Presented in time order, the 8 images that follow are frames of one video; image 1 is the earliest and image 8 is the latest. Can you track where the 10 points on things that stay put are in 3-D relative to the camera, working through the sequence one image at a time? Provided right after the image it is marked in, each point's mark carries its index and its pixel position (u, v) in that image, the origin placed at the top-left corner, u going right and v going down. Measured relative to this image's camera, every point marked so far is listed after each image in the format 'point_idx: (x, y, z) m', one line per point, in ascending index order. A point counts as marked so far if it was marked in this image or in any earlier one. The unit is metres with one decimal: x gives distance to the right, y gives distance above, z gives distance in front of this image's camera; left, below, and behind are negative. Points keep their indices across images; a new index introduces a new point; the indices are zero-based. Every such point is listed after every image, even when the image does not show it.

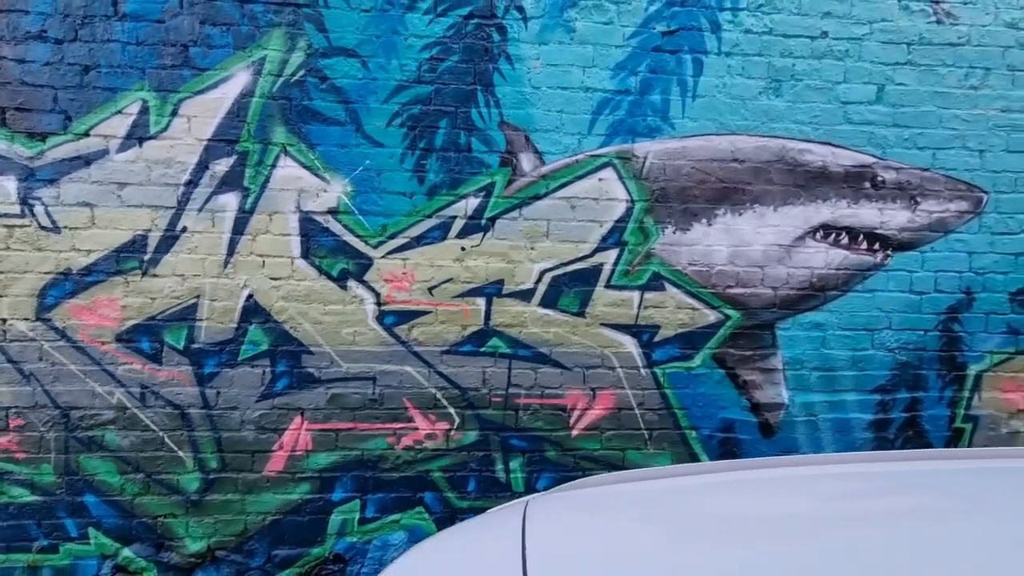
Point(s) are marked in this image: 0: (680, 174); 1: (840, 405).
0: (+1.1, +0.8, +3.2) m
1: (+2.3, -0.8, +3.3) m
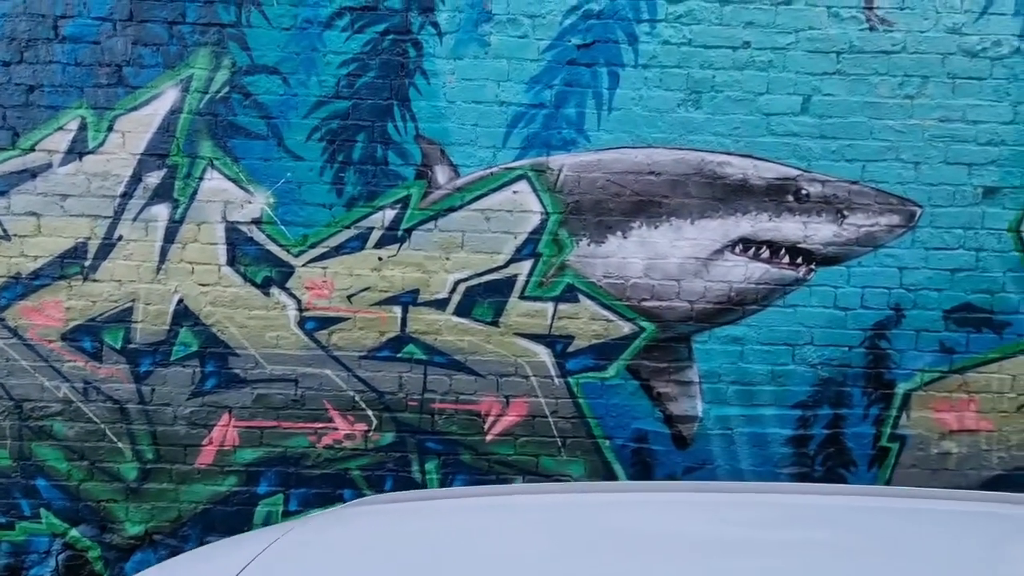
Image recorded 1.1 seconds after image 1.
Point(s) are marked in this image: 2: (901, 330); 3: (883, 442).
0: (+0.6, +0.7, +3.2) m
1: (+1.7, -0.9, +3.3) m
2: (+2.7, -0.3, +3.3) m
3: (+2.6, -1.1, +3.3) m
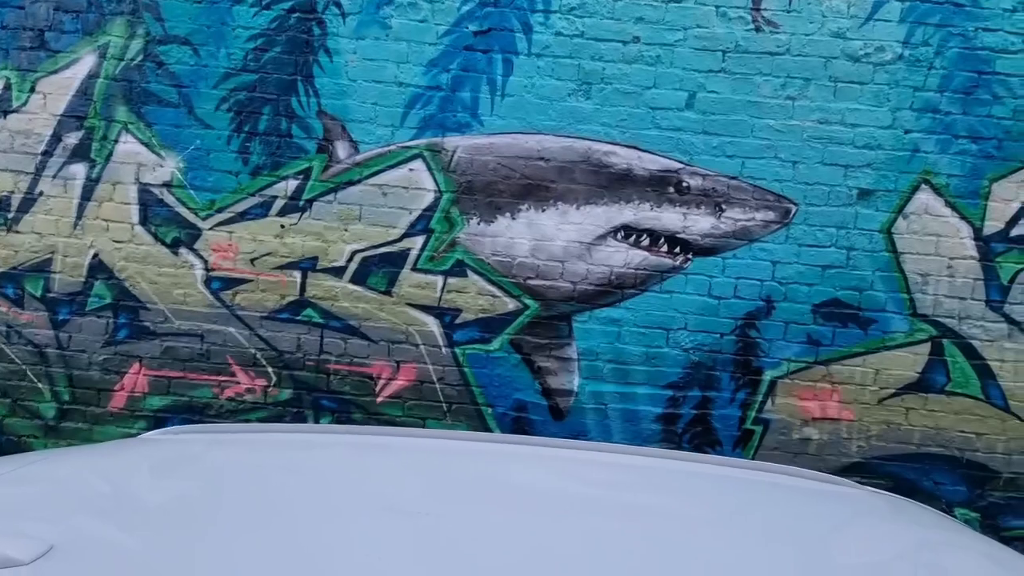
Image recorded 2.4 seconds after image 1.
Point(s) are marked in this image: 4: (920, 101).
0: (-0.2, +0.9, +3.4) m
1: (+0.9, -0.8, +3.5) m
2: (+1.9, -0.2, +3.5) m
3: (+1.8, -1.0, +3.5) m
4: (+2.8, +1.3, +3.3) m
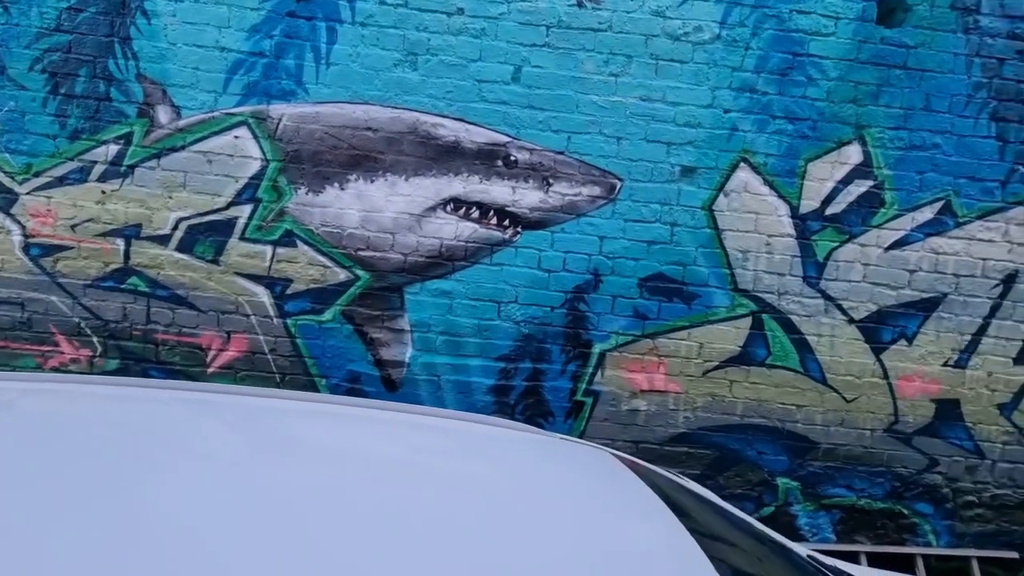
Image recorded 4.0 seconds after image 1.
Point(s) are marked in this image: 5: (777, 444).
0: (-1.4, +1.1, +3.3) m
1: (-0.4, -0.6, +3.6) m
2: (+0.6, 0.0, +3.5) m
3: (+0.5, -0.8, +3.6) m
4: (+1.6, +1.5, +3.4) m
5: (+2.1, -1.2, +3.7) m
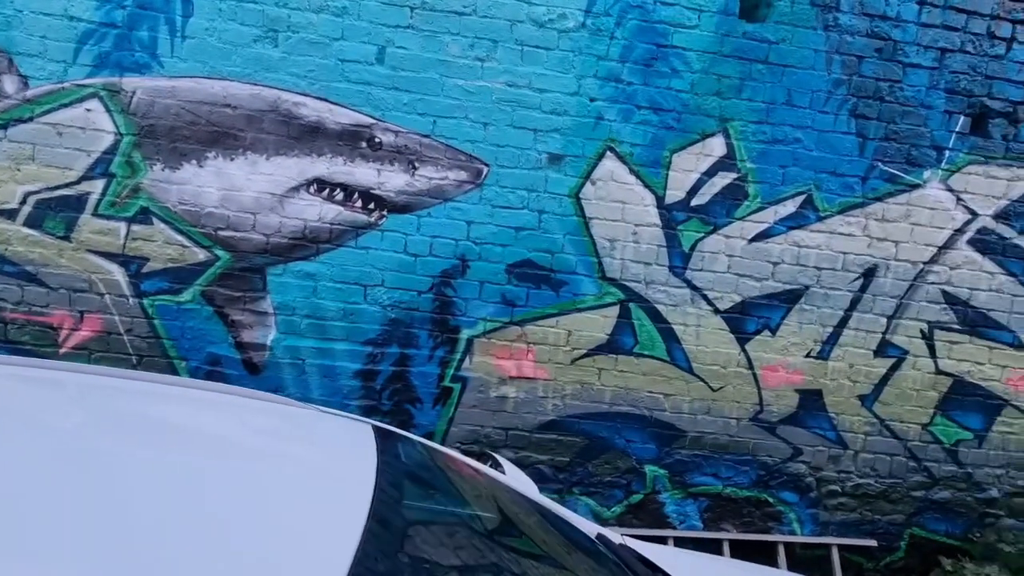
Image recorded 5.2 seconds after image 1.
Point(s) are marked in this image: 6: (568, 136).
0: (-2.4, +1.2, +3.3) m
1: (-1.4, -0.5, +3.5) m
2: (-0.3, +0.1, +3.5) m
3: (-0.5, -0.7, +3.6) m
4: (+0.7, +1.6, +3.4) m
5: (+1.1, -1.1, +3.7) m
6: (+0.4, +1.1, +3.4) m
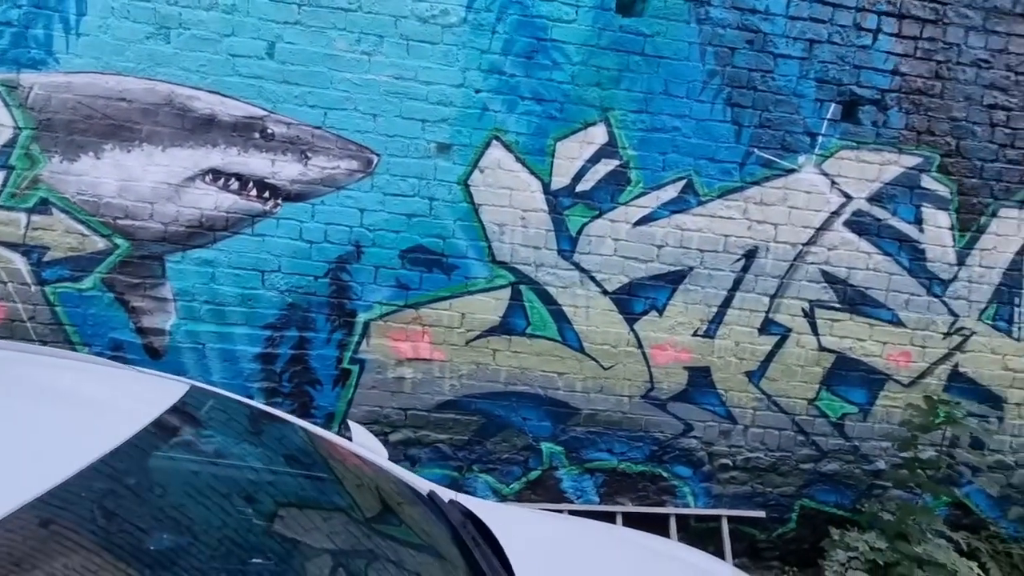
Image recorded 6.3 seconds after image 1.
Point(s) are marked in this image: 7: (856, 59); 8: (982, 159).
0: (-3.2, +1.3, +3.4) m
1: (-2.2, -0.4, +3.6) m
2: (-1.2, +0.2, +3.7) m
3: (-1.3, -0.6, +3.7) m
4: (-0.2, +1.7, +3.6) m
5: (+0.2, -1.0, +3.9) m
6: (-0.4, +1.2, +3.6) m
7: (+2.7, +1.8, +3.7) m
8: (+3.9, +1.1, +3.9) m
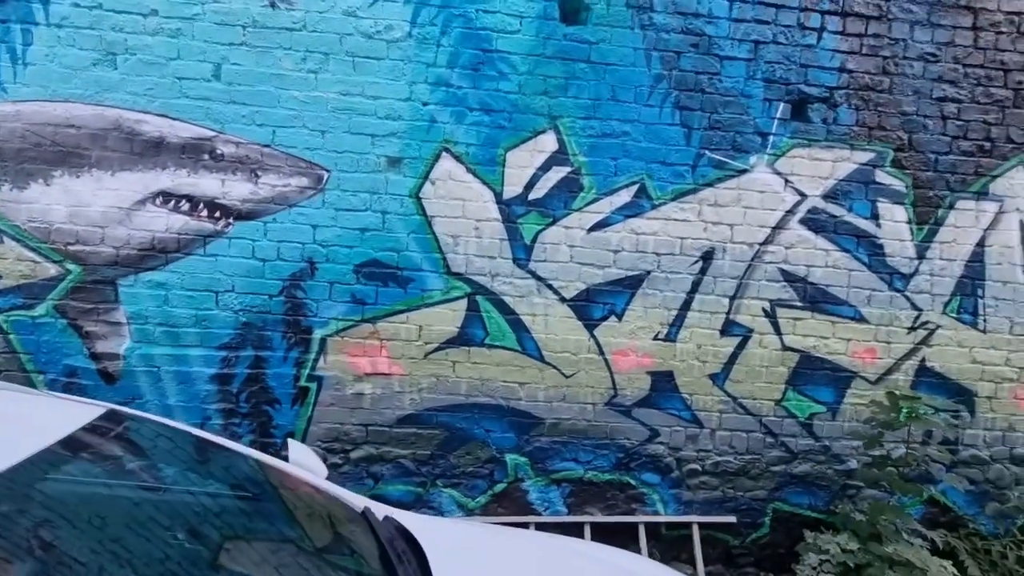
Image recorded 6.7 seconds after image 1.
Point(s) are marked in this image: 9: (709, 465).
0: (-3.6, +1.1, +3.4) m
1: (-2.5, -0.5, +3.6) m
2: (-1.5, +0.1, +3.6) m
3: (-1.6, -0.7, +3.7) m
4: (-0.6, +1.6, +3.6) m
5: (-0.1, -1.1, +3.8) m
6: (-0.8, +1.1, +3.6) m
7: (+2.3, +1.8, +3.7) m
8: (+3.5, +1.1, +3.9) m
9: (+1.7, -1.5, +4.0) m
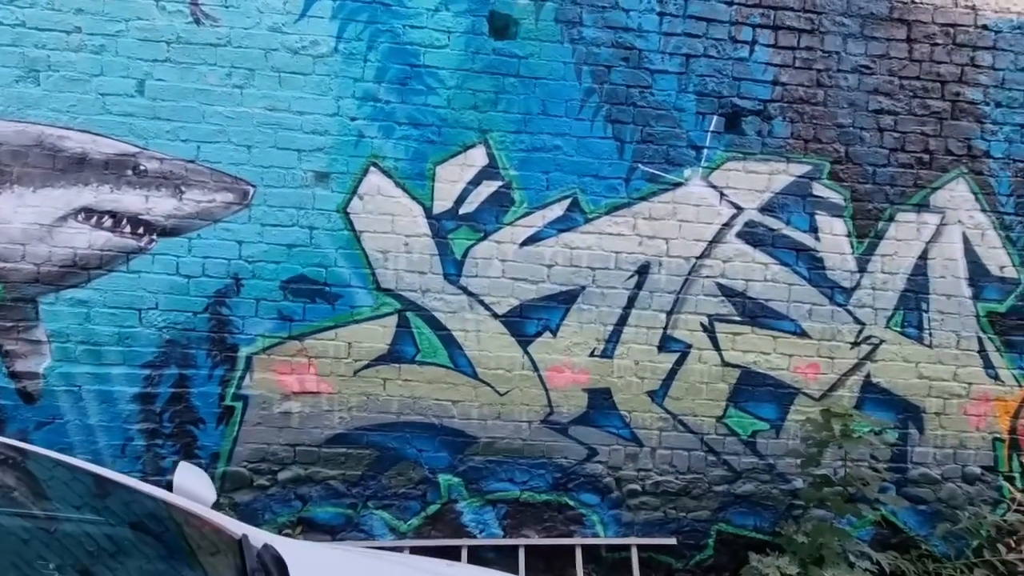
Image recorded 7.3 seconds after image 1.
0: (-4.2, +1.0, +3.4) m
1: (-3.1, -0.7, +3.5) m
2: (-2.1, -0.1, +3.6) m
3: (-2.2, -0.9, +3.6) m
4: (-1.2, +1.5, +3.6) m
5: (-0.6, -1.2, +3.7) m
6: (-1.4, +1.0, +3.6) m
7: (+1.7, +1.7, +3.7) m
8: (+2.9, +1.0, +3.8) m
9: (+1.1, -1.6, +3.8) m
